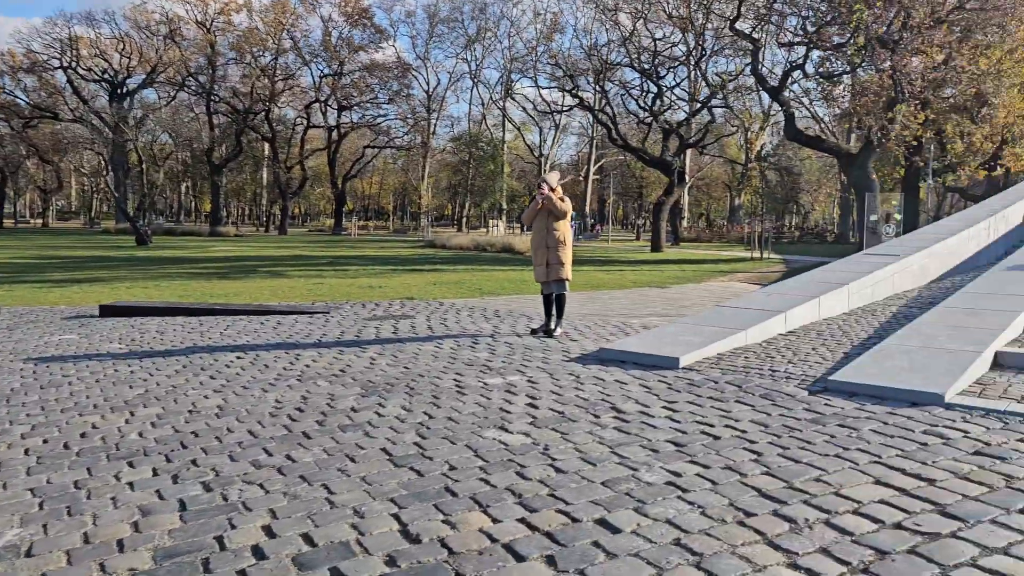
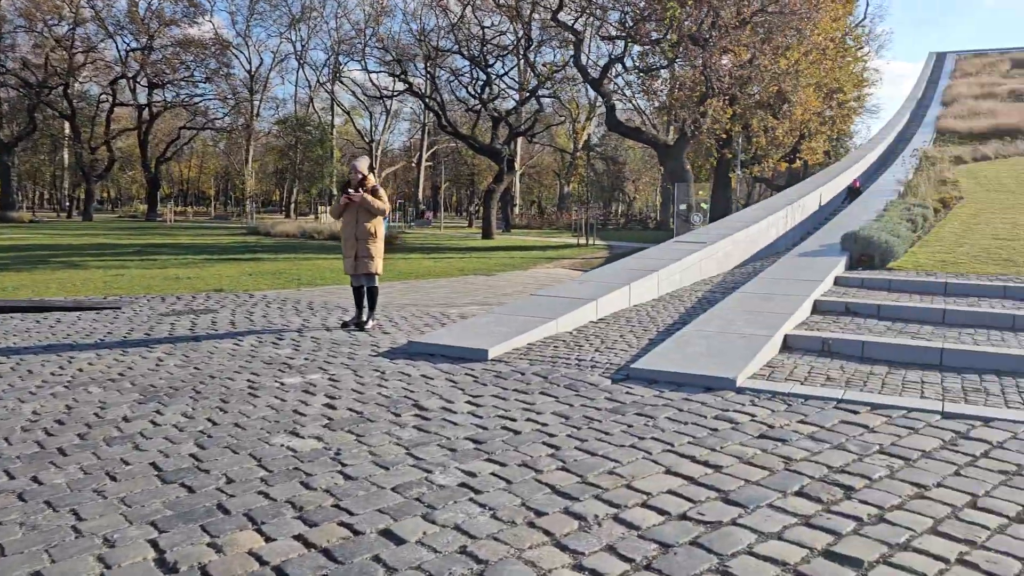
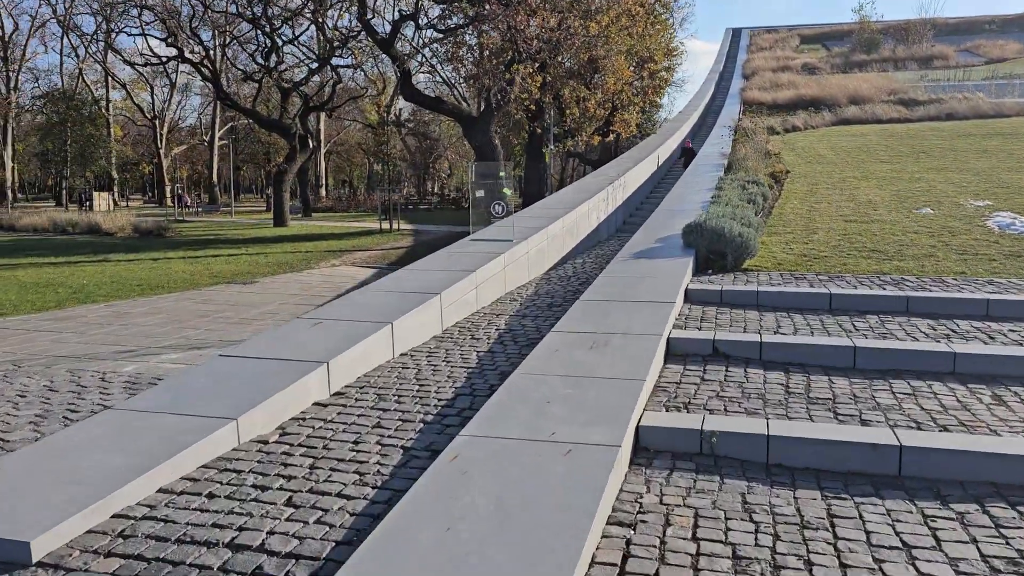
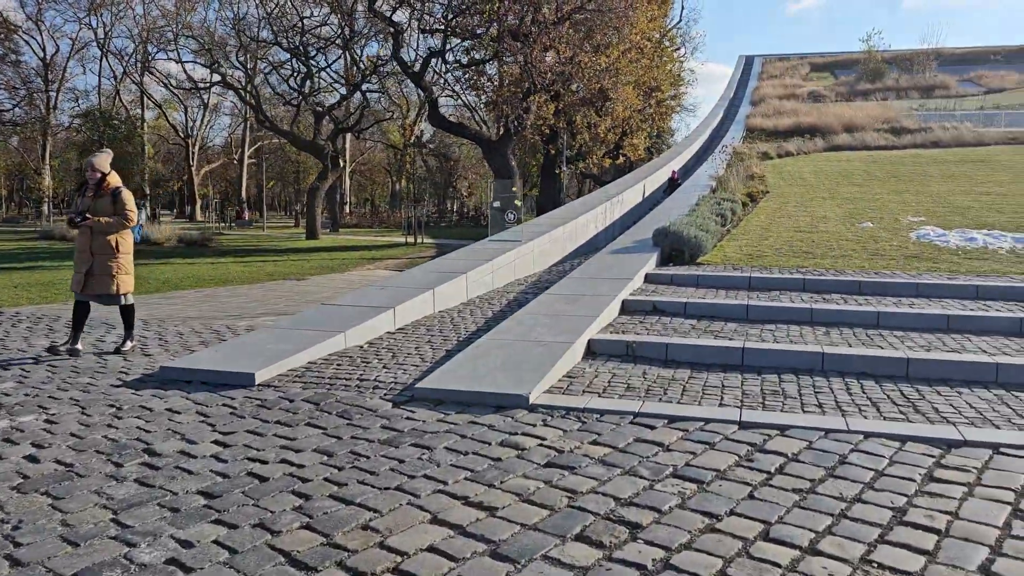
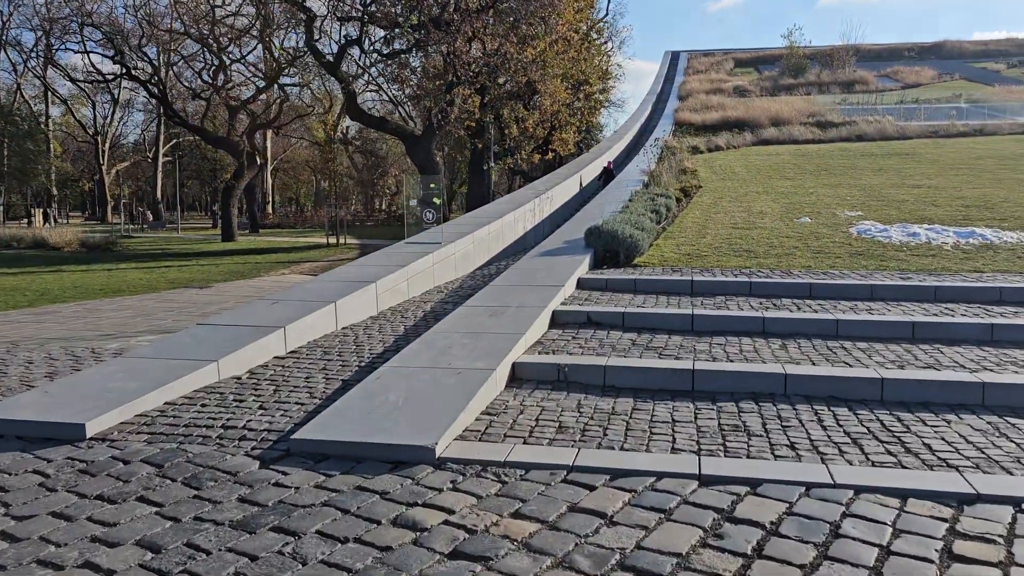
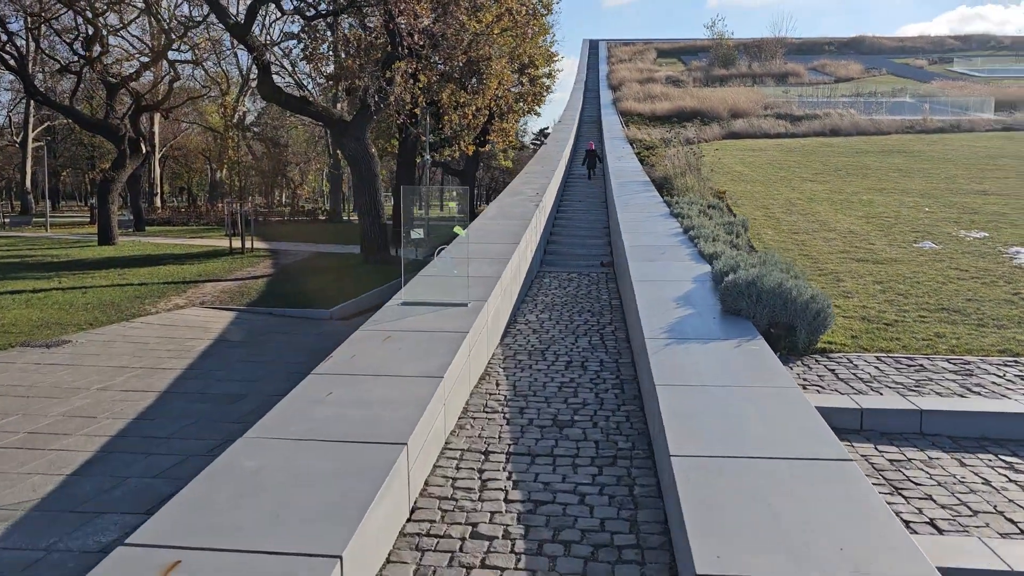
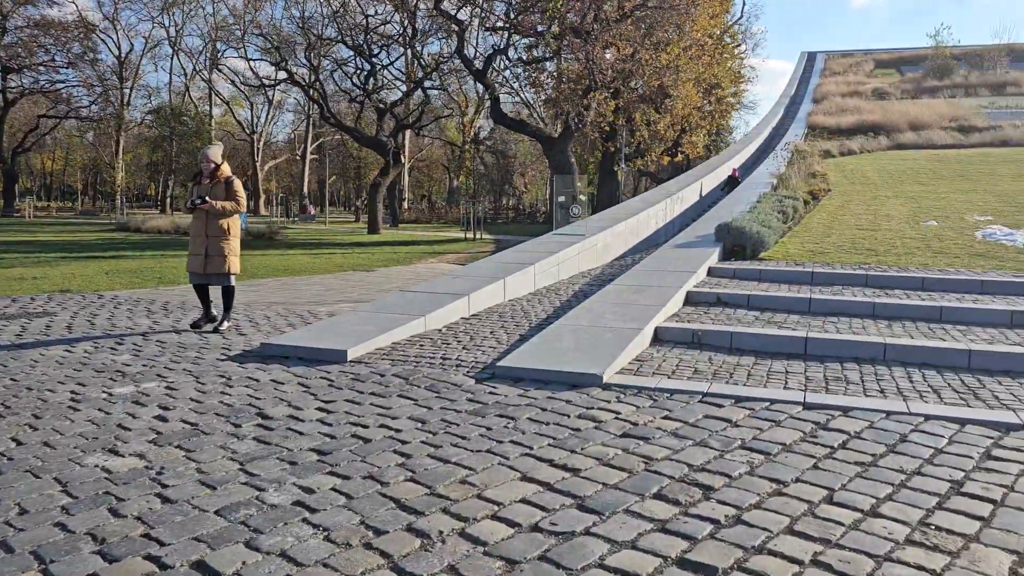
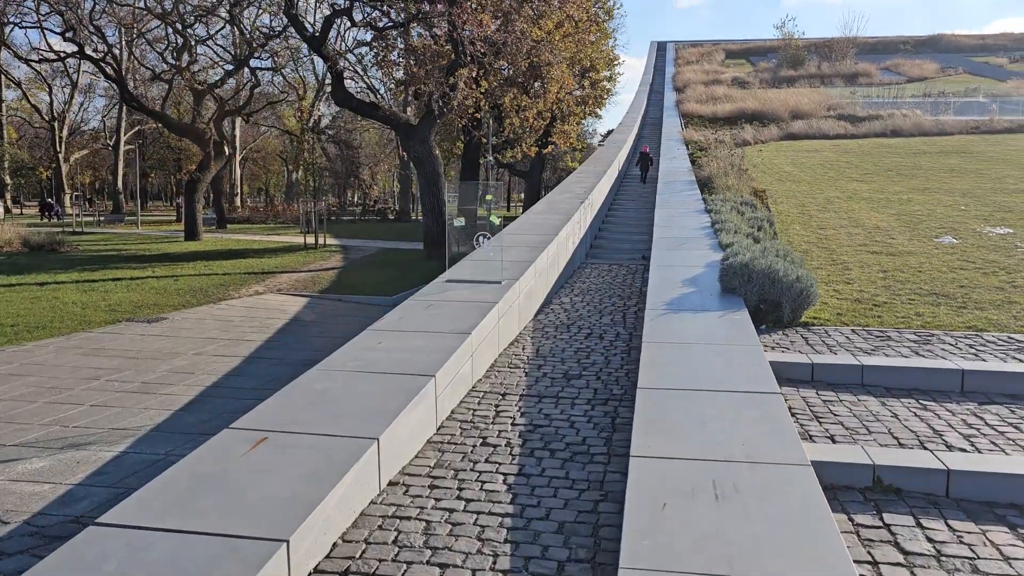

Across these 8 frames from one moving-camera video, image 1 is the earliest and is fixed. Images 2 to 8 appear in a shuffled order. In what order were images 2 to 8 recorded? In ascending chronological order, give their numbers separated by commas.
2, 7, 4, 5, 3, 8, 6
